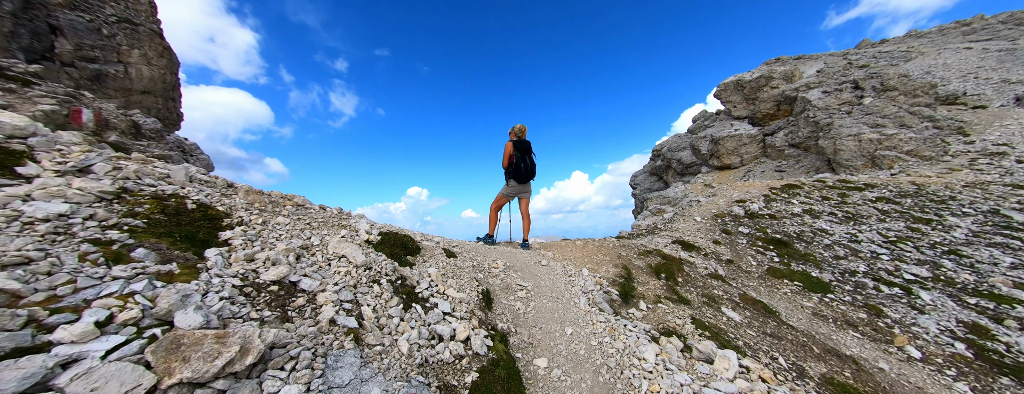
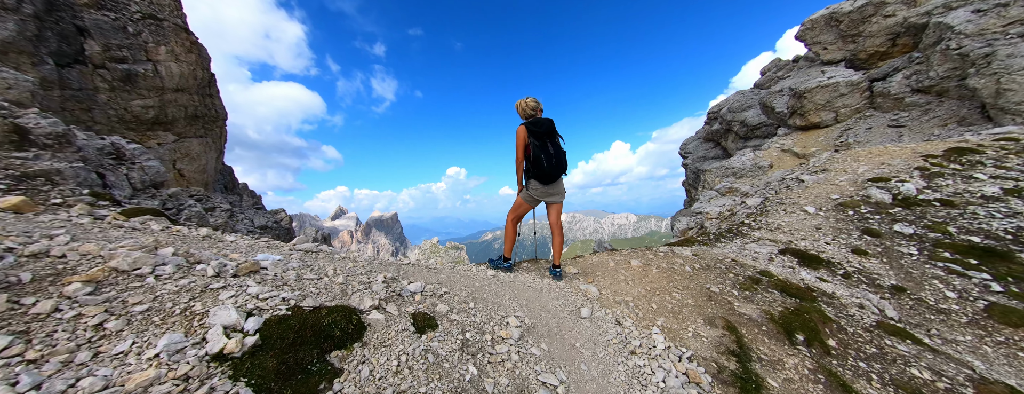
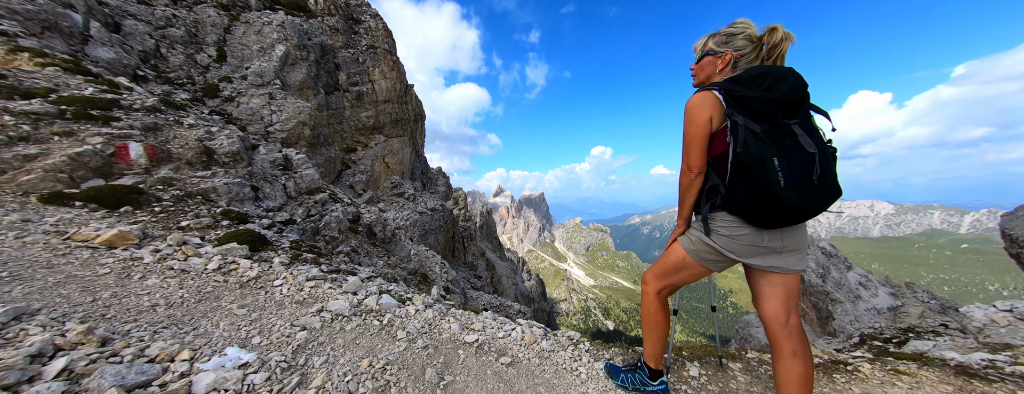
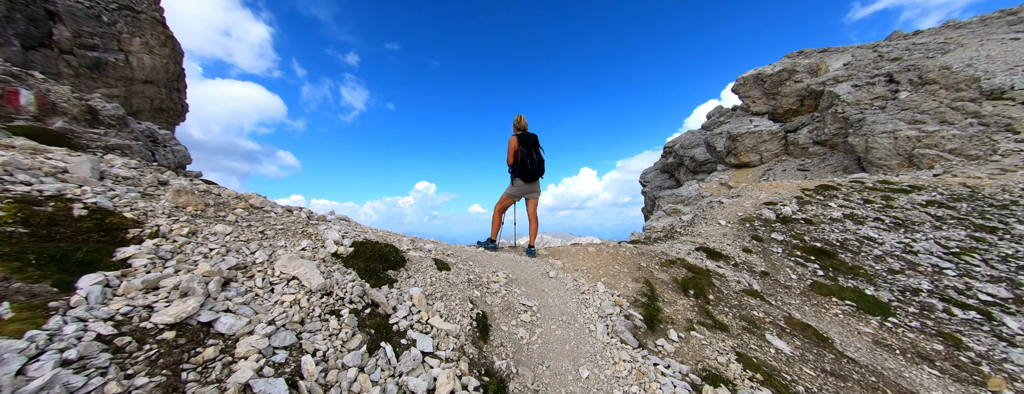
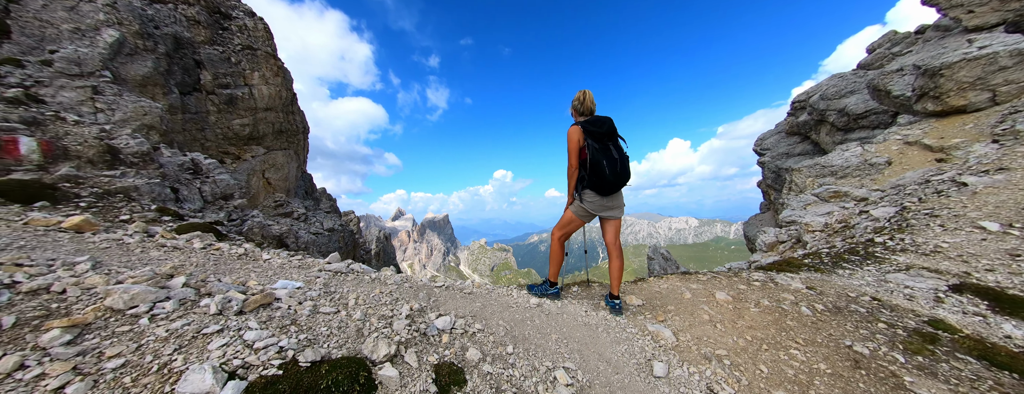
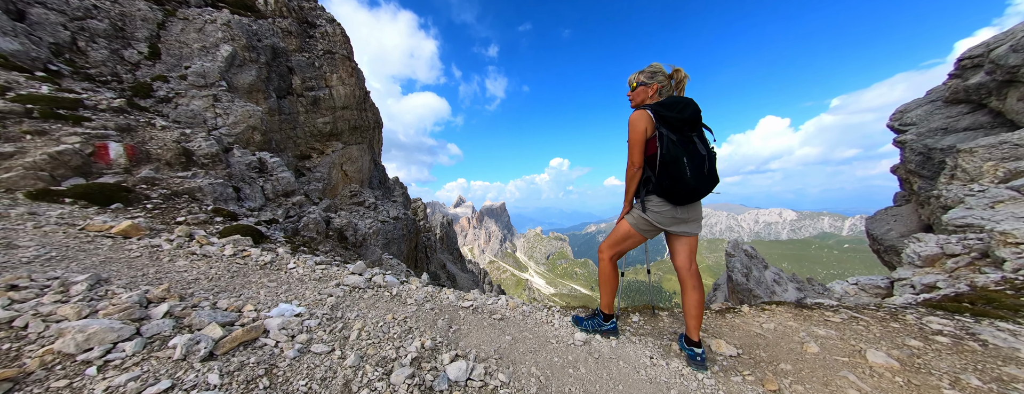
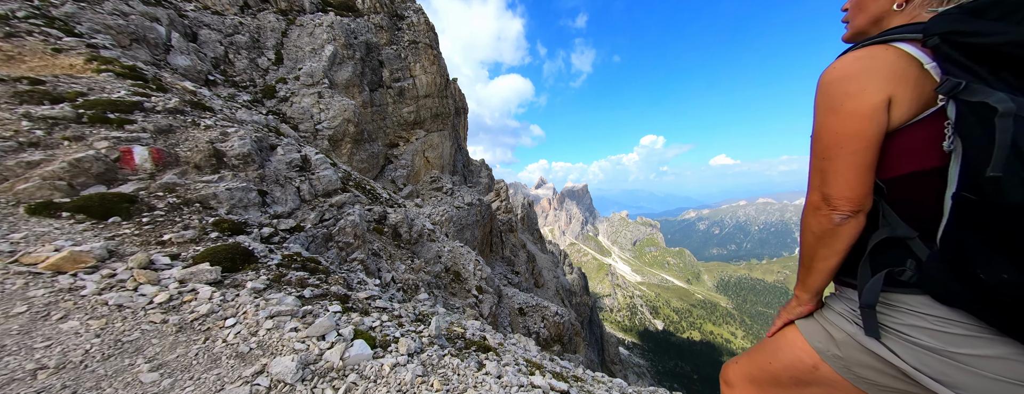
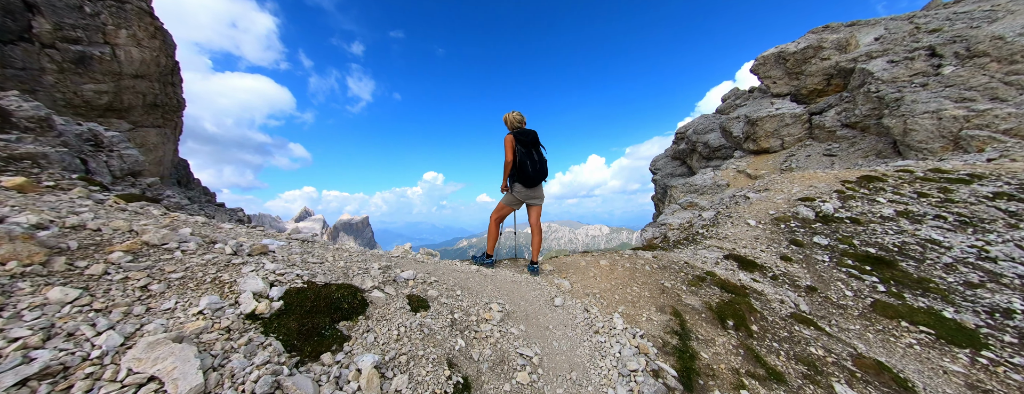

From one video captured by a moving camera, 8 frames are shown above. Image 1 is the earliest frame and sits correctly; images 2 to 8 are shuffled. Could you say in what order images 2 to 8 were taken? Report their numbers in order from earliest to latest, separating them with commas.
4, 8, 2, 5, 6, 3, 7
